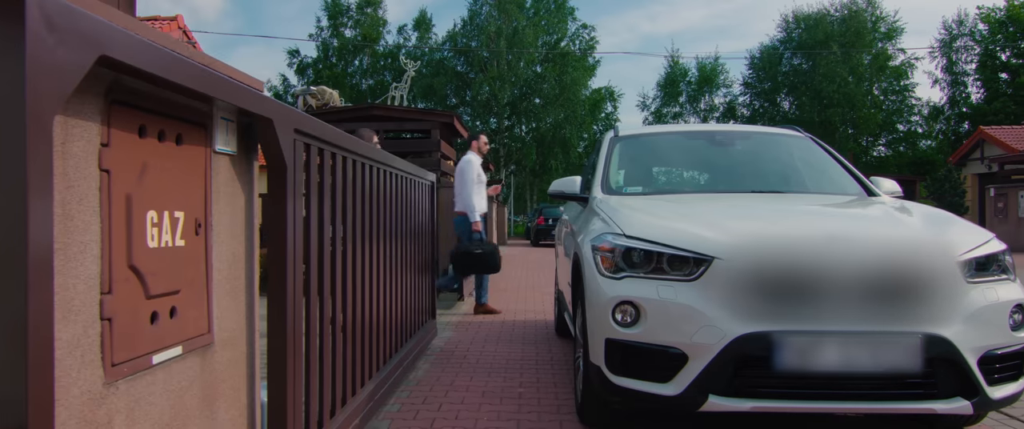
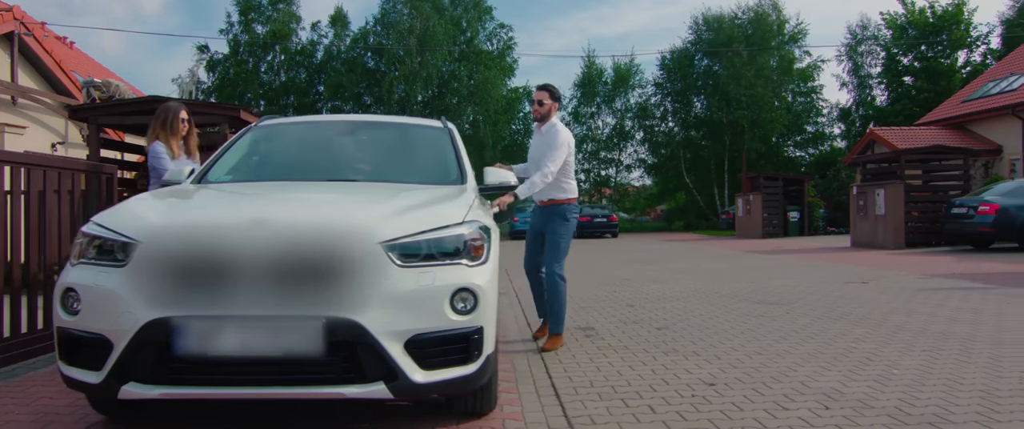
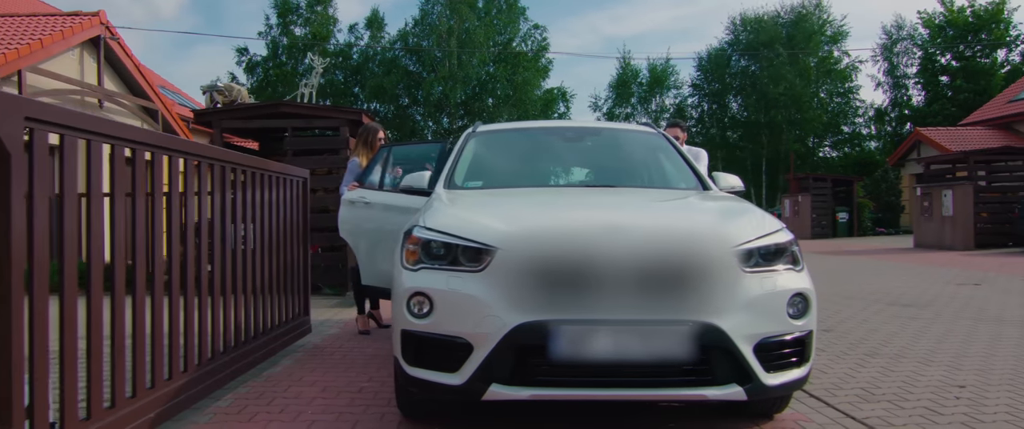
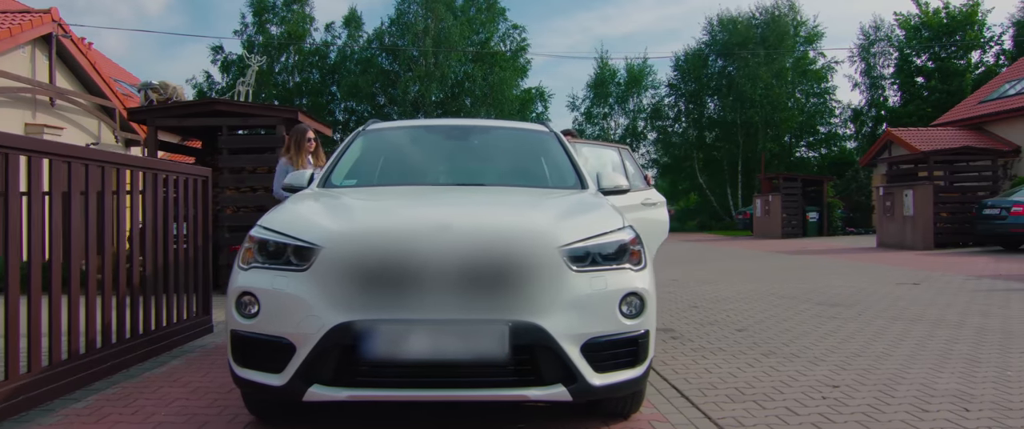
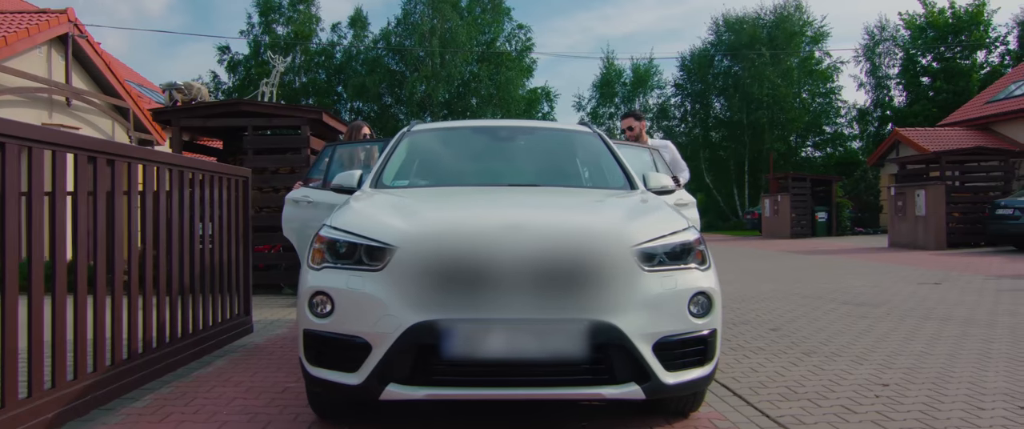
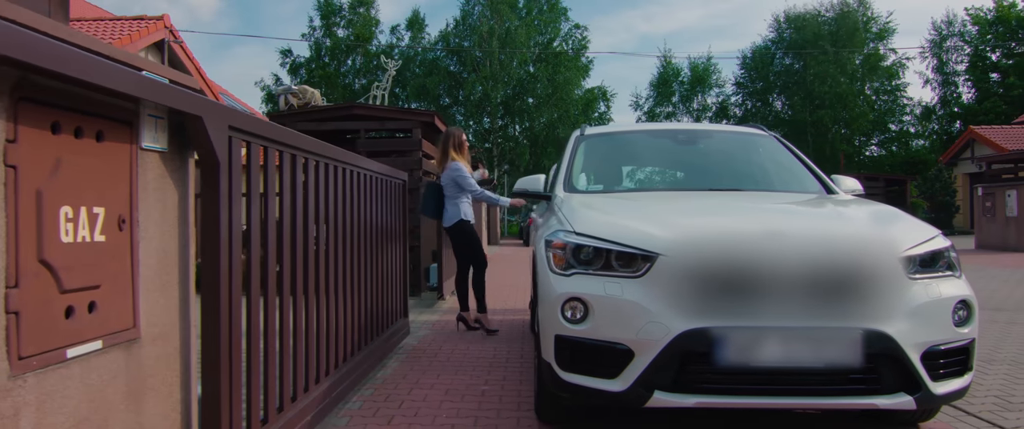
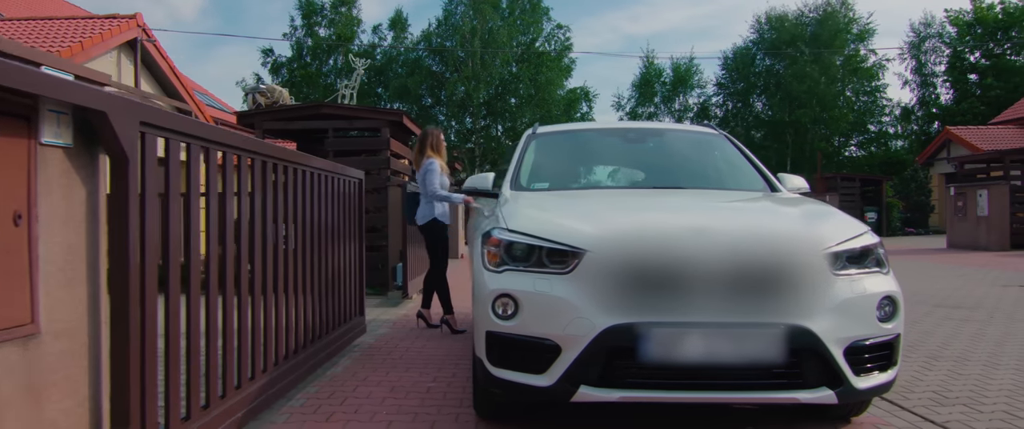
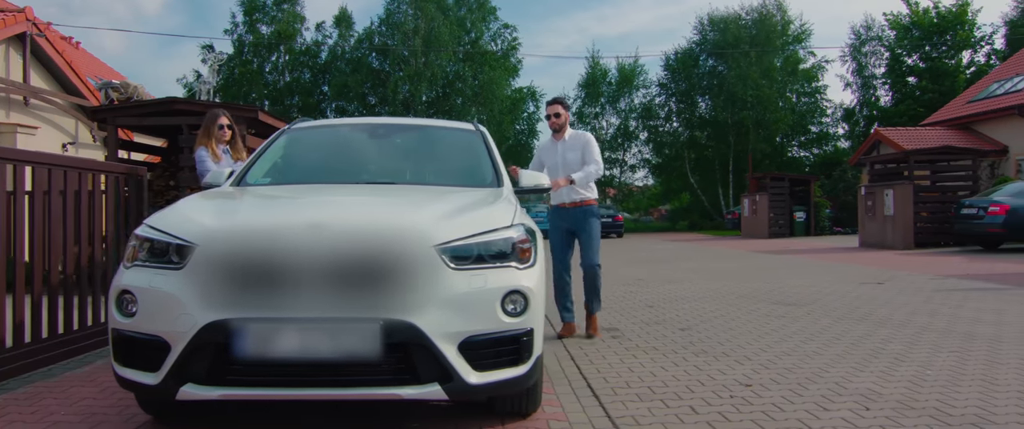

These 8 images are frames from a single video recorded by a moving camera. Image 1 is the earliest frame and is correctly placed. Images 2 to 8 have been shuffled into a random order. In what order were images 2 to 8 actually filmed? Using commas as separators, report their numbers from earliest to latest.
6, 7, 3, 5, 4, 8, 2
